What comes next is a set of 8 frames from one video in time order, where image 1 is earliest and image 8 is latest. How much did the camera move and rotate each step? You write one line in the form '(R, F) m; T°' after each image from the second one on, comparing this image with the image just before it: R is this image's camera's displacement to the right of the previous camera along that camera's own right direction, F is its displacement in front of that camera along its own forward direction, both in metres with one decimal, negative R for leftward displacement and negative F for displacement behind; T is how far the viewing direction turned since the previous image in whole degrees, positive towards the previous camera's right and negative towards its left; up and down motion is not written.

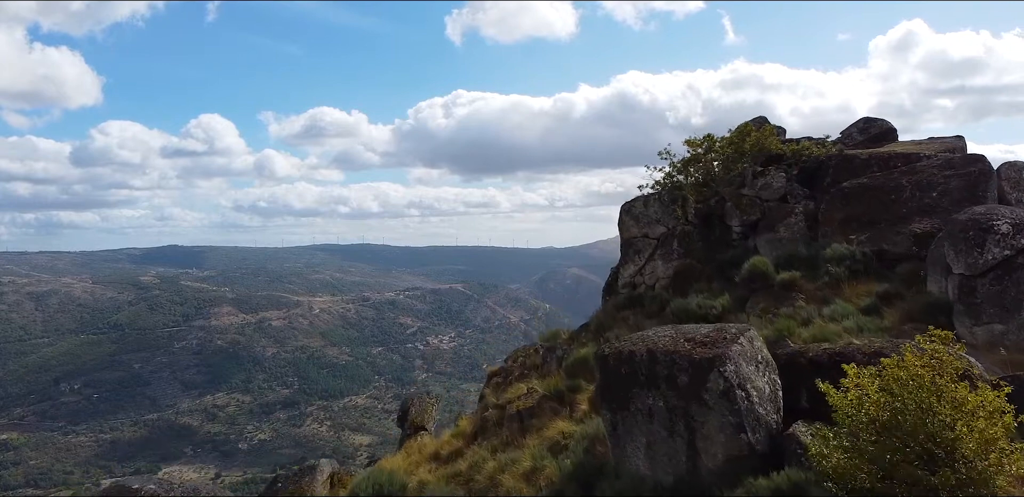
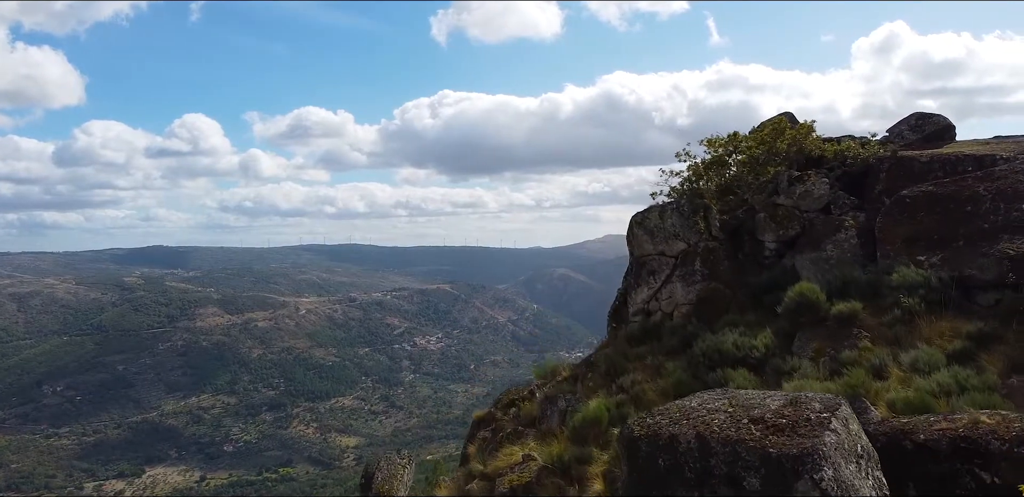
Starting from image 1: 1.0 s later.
(-0.6, +0.3) m; +1°
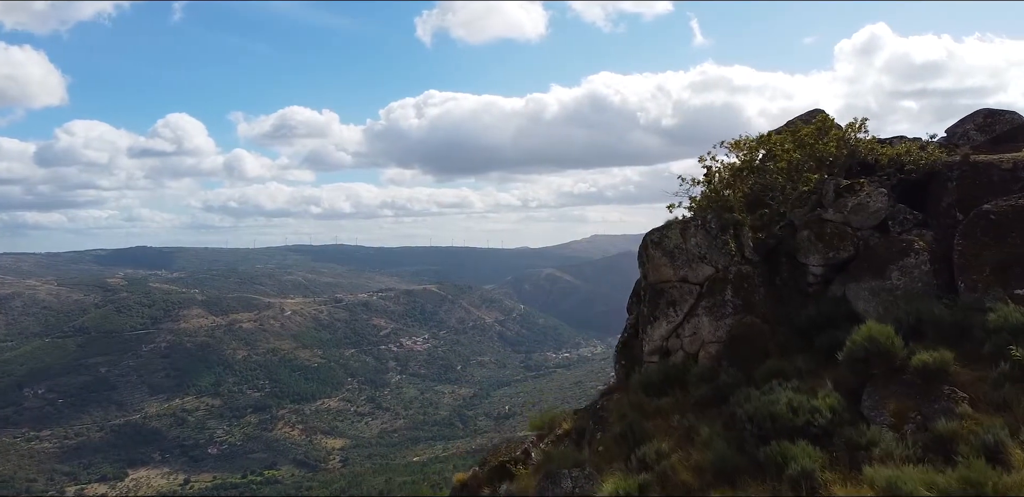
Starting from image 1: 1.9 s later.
(-0.7, +0.4) m; +1°
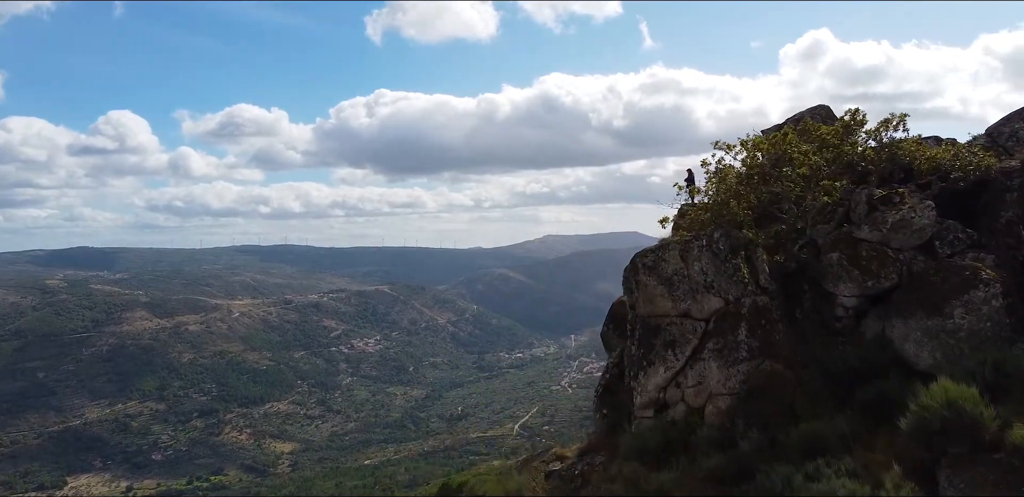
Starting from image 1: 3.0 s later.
(-0.9, +0.9) m; +3°
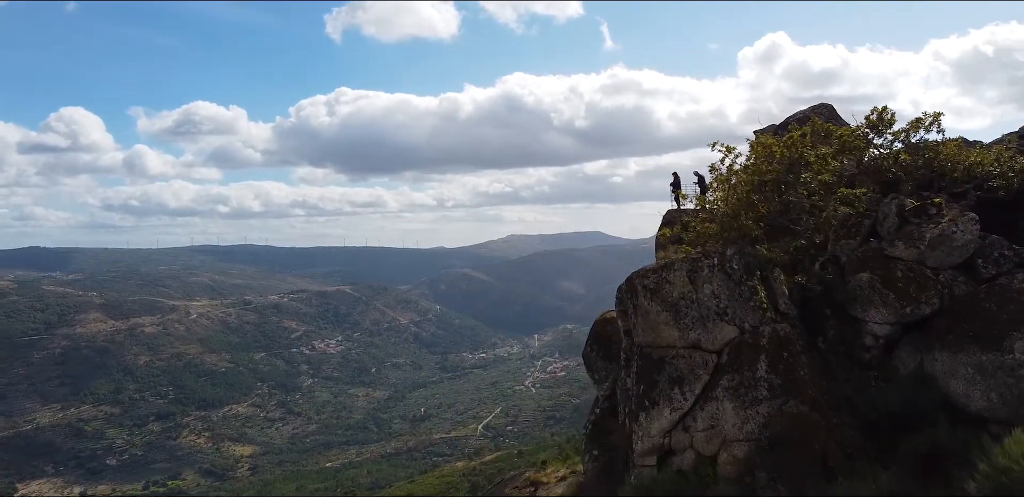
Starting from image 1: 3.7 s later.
(-0.7, +0.6) m; +3°
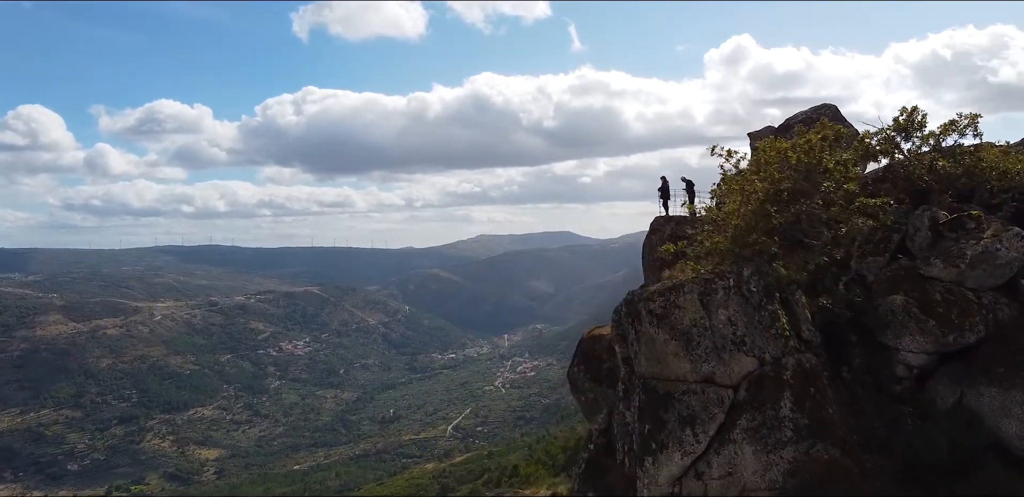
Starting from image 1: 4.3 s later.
(-0.5, +0.5) m; +2°
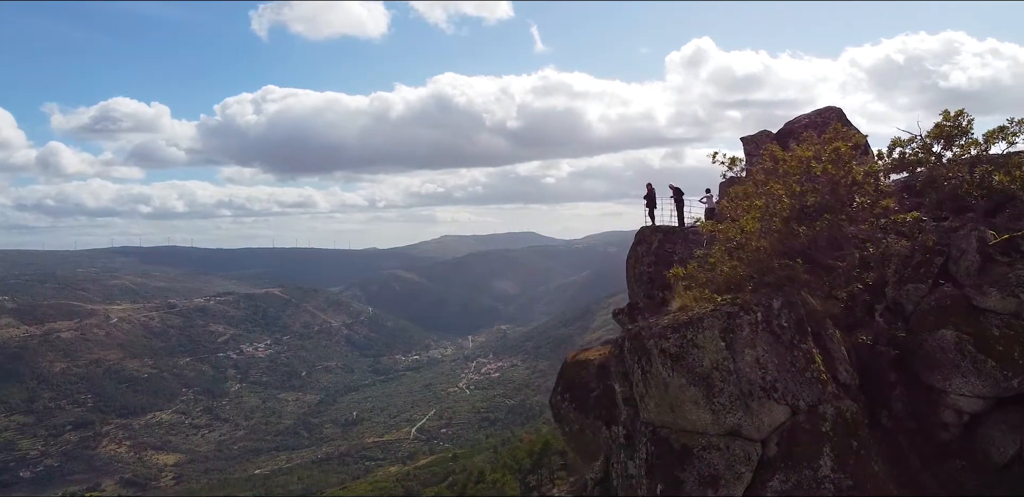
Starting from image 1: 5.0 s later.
(-0.6, +0.7) m; +3°
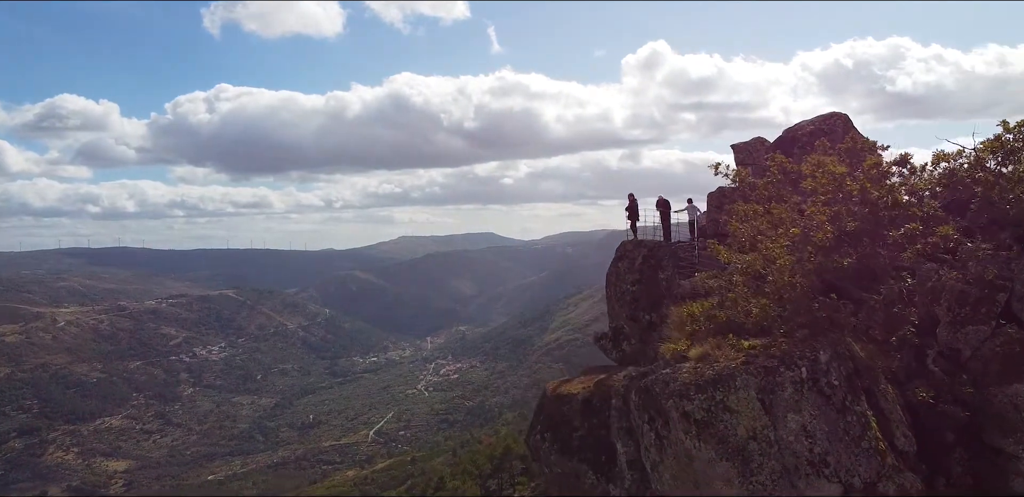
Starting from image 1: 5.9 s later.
(-0.7, +0.7) m; +3°
